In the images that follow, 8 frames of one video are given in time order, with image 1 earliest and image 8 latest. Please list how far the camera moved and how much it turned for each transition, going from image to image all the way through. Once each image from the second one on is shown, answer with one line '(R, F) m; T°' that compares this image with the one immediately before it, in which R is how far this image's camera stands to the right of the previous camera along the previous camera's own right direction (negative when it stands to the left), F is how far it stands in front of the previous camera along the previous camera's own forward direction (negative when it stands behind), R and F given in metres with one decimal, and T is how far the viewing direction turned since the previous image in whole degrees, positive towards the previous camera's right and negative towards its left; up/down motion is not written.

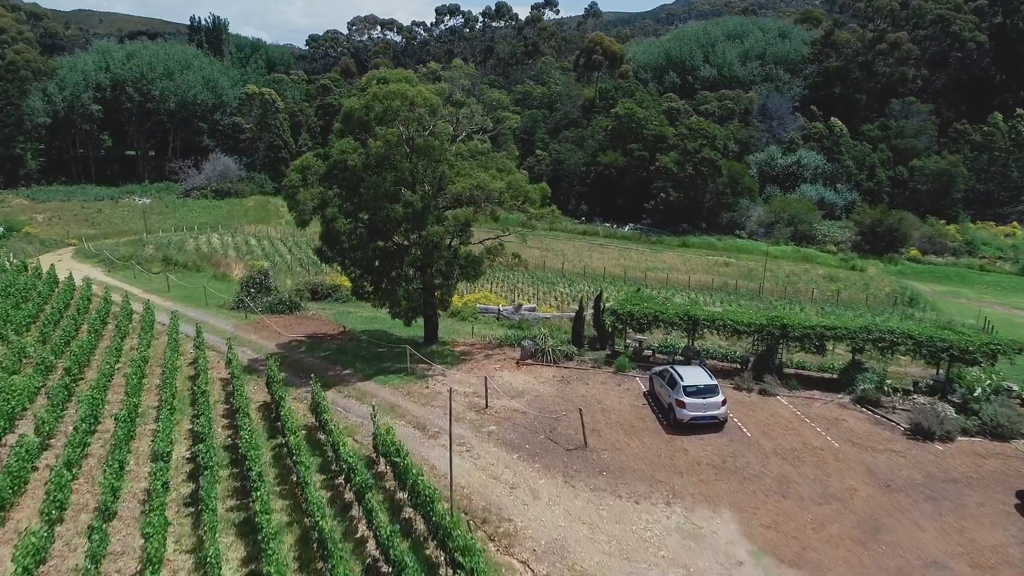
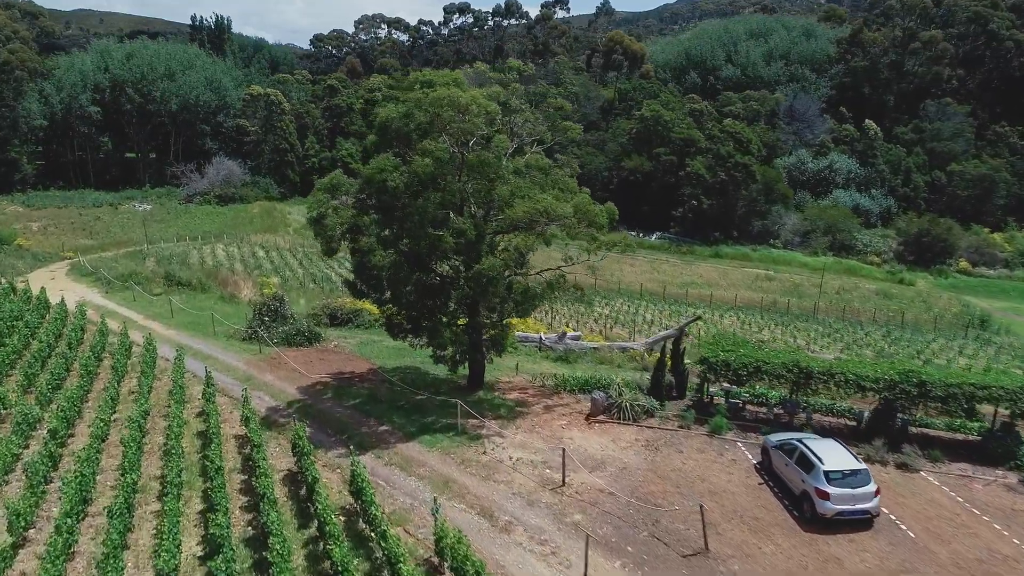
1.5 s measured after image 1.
(-1.5, +2.8) m; 0°
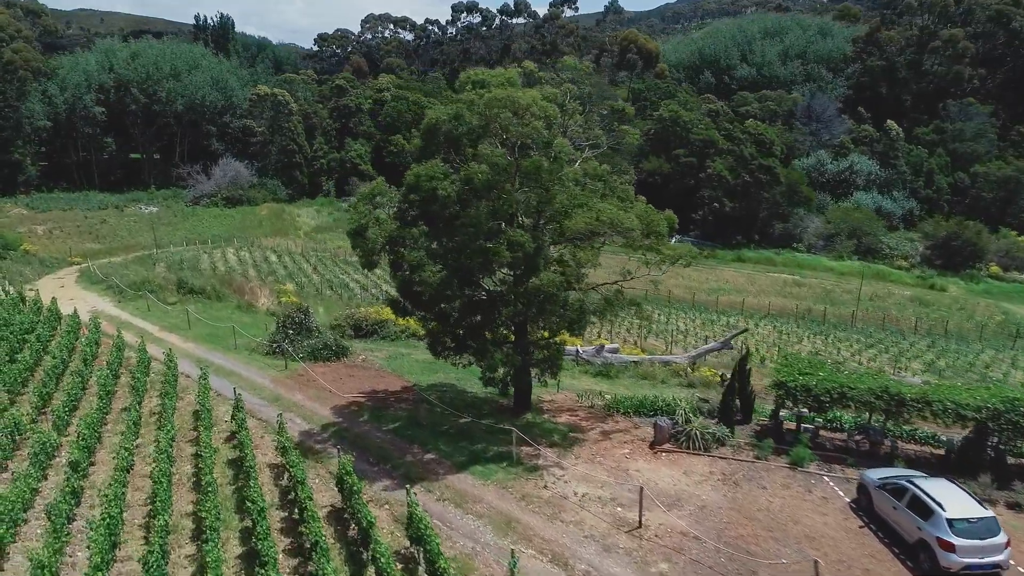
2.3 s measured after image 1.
(-1.1, +1.2) m; 0°
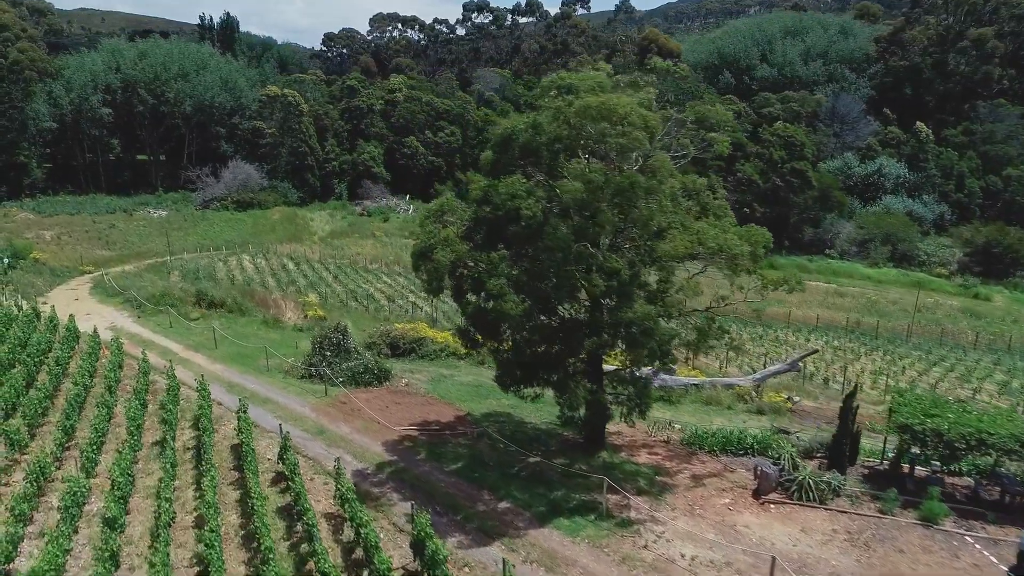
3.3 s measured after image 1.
(-1.5, +1.5) m; 0°
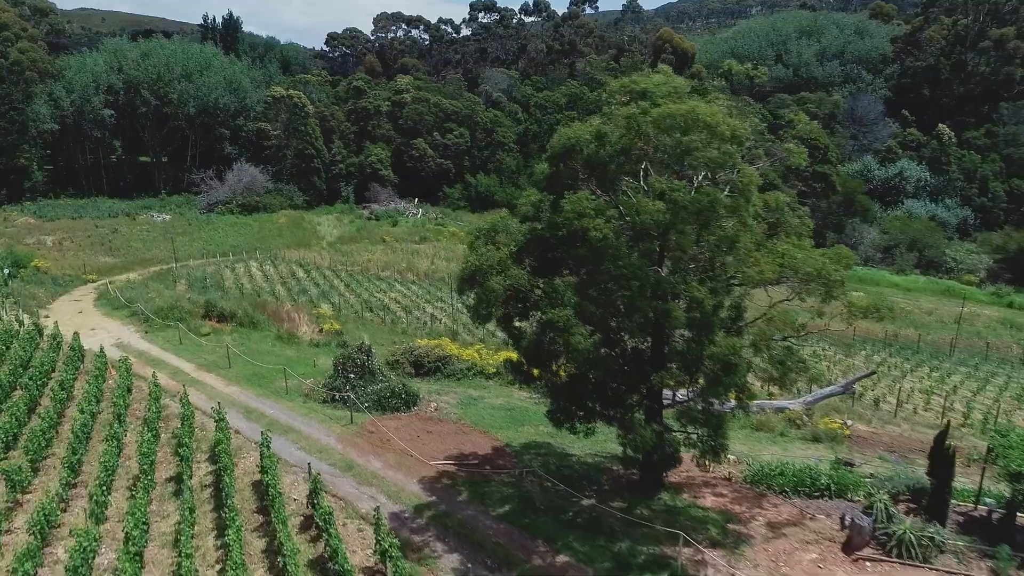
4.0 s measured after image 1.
(-1.0, +1.3) m; 0°
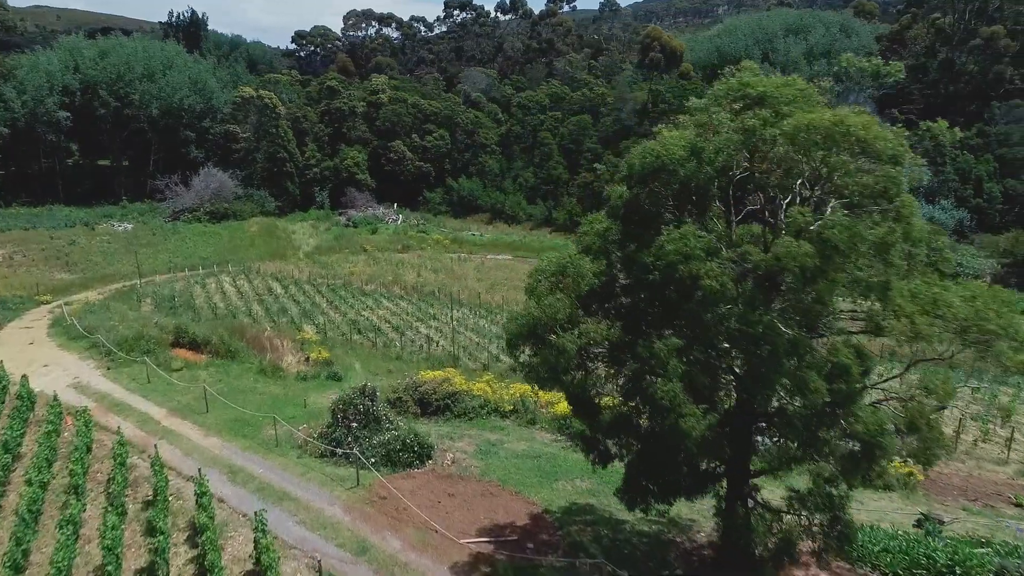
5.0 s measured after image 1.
(-1.3, +2.6) m; +2°
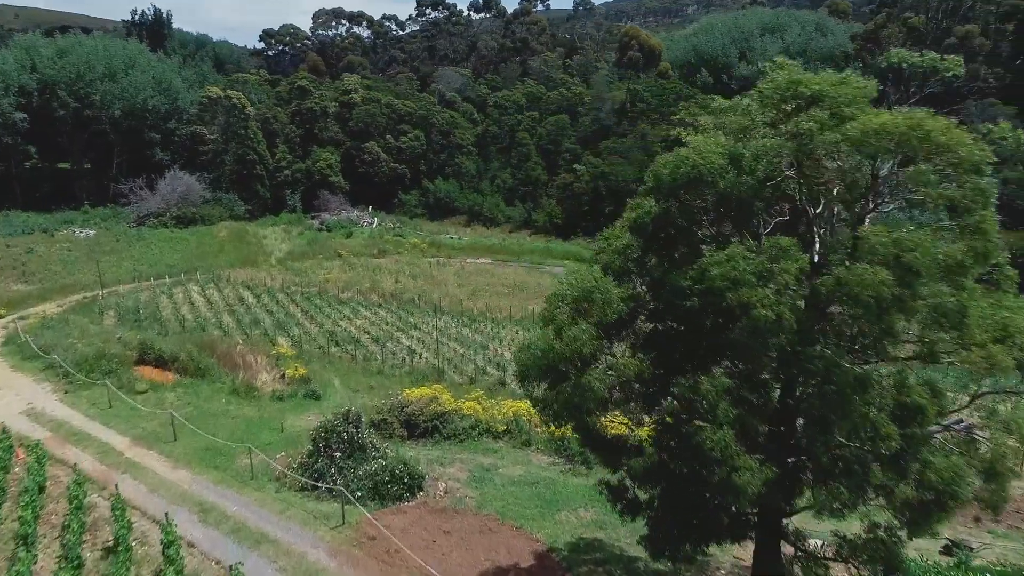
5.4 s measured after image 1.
(-0.5, +1.2) m; +2°
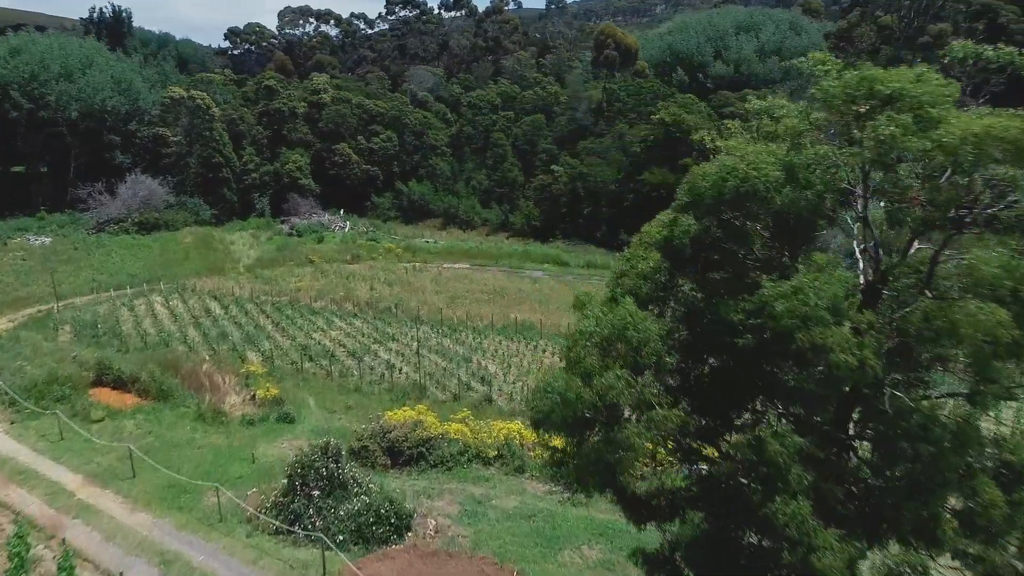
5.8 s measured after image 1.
(-0.4, +1.3) m; +2°
